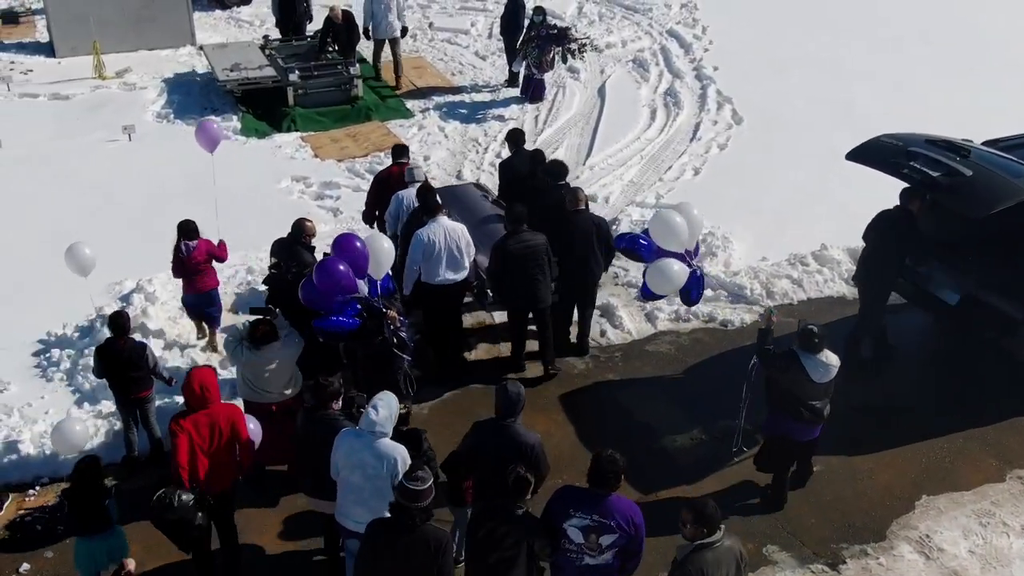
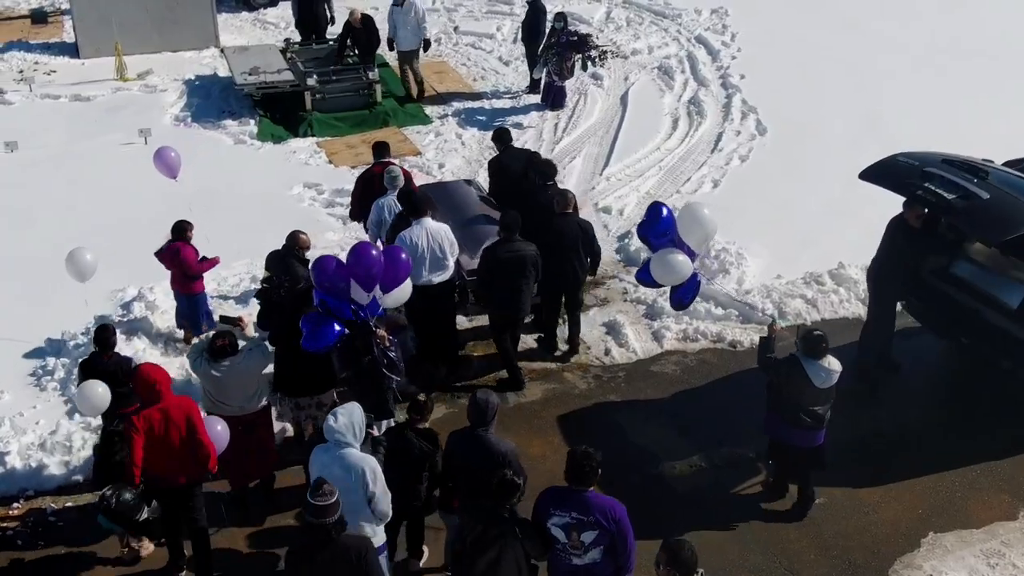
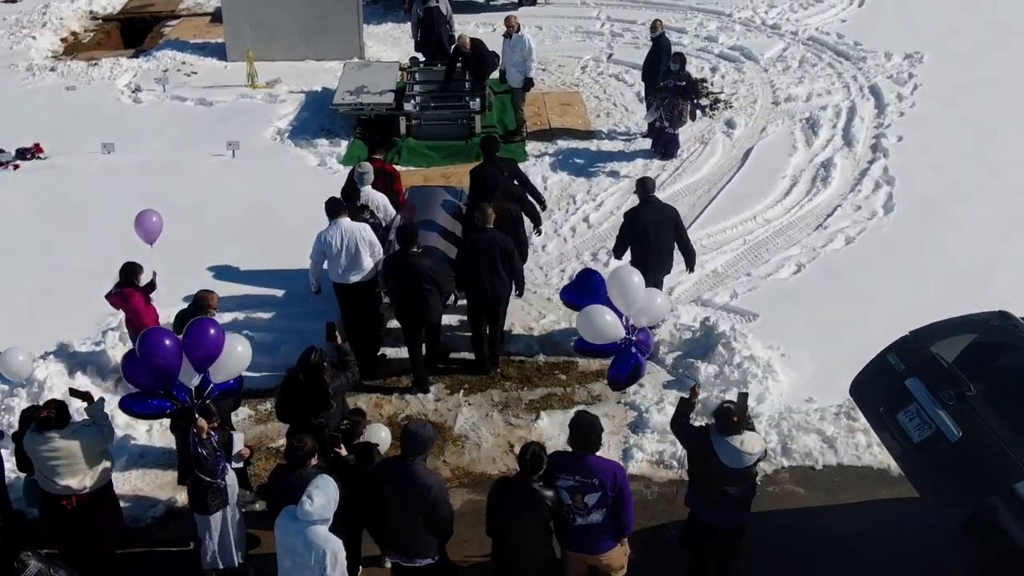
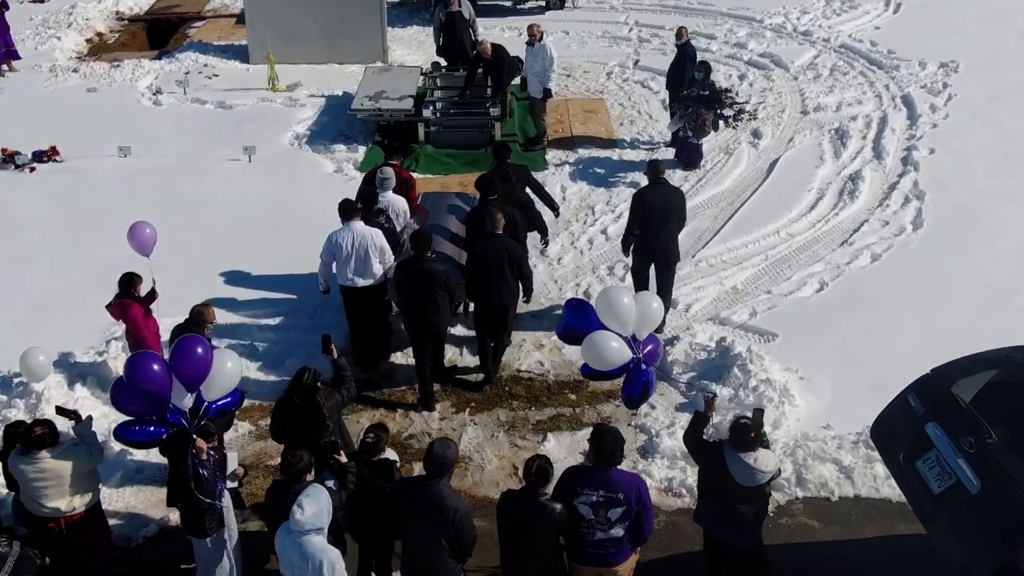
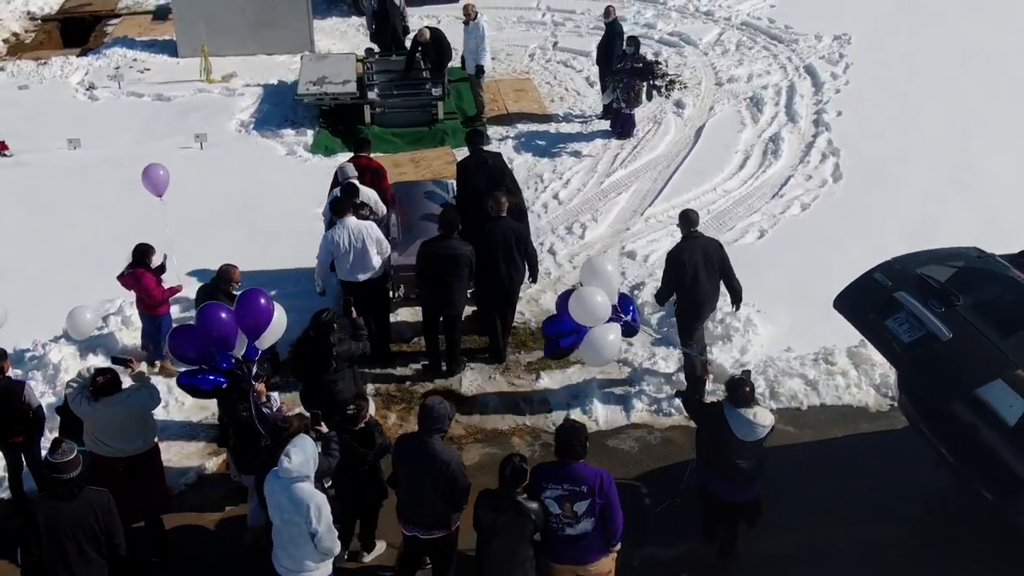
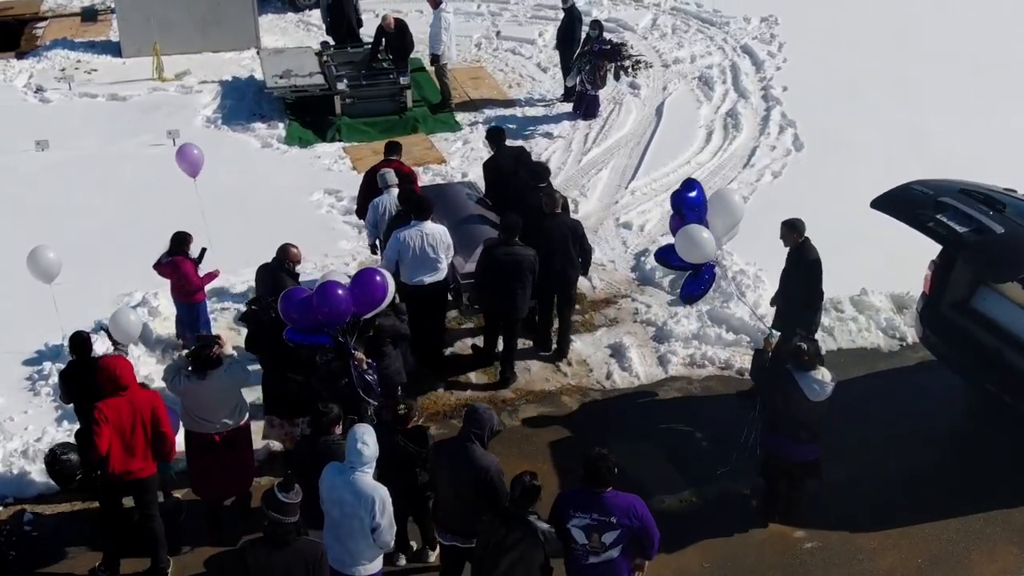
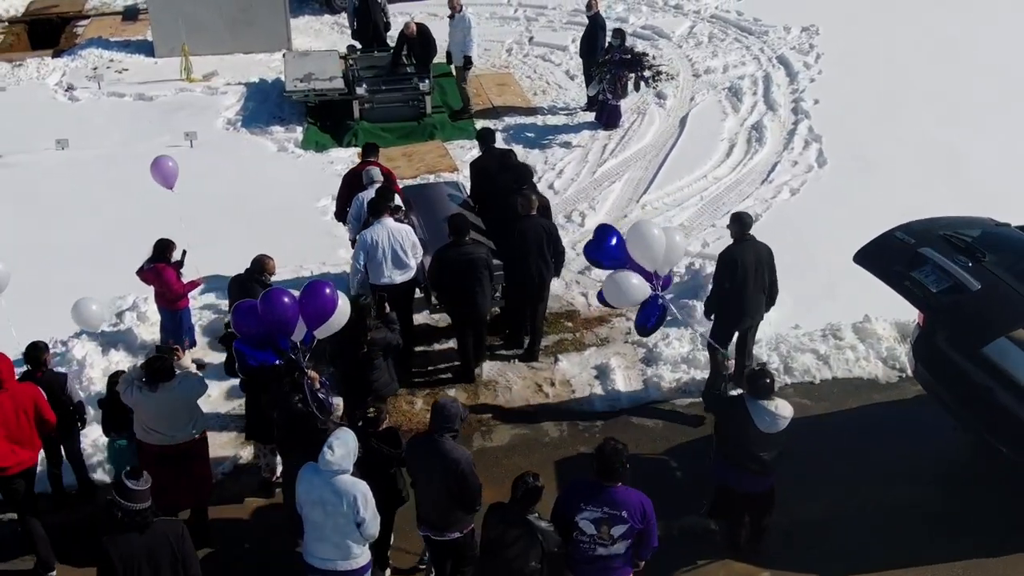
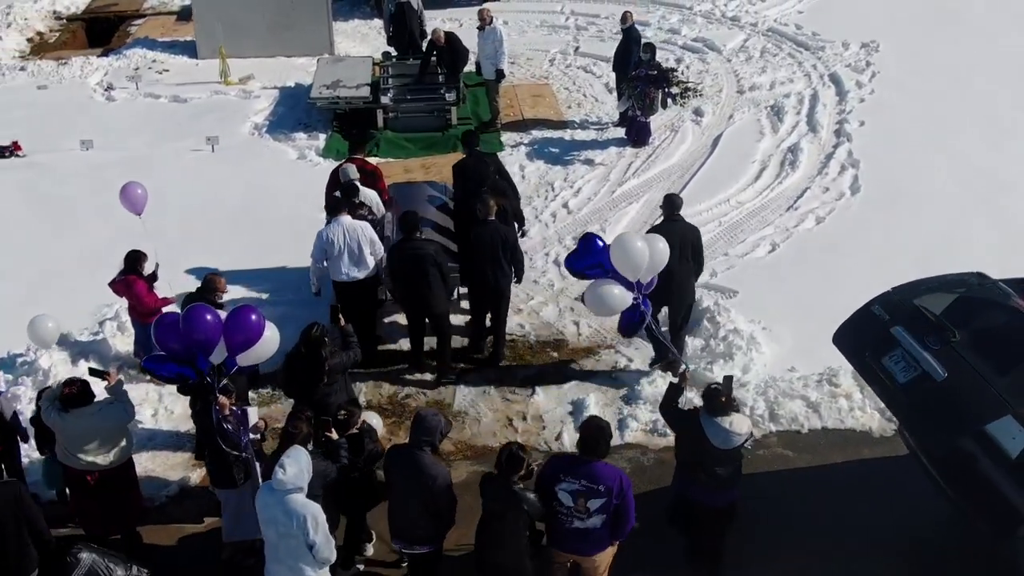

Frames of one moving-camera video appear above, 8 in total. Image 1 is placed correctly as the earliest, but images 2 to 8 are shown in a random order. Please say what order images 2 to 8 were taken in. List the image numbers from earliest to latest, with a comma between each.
2, 6, 7, 5, 8, 3, 4
